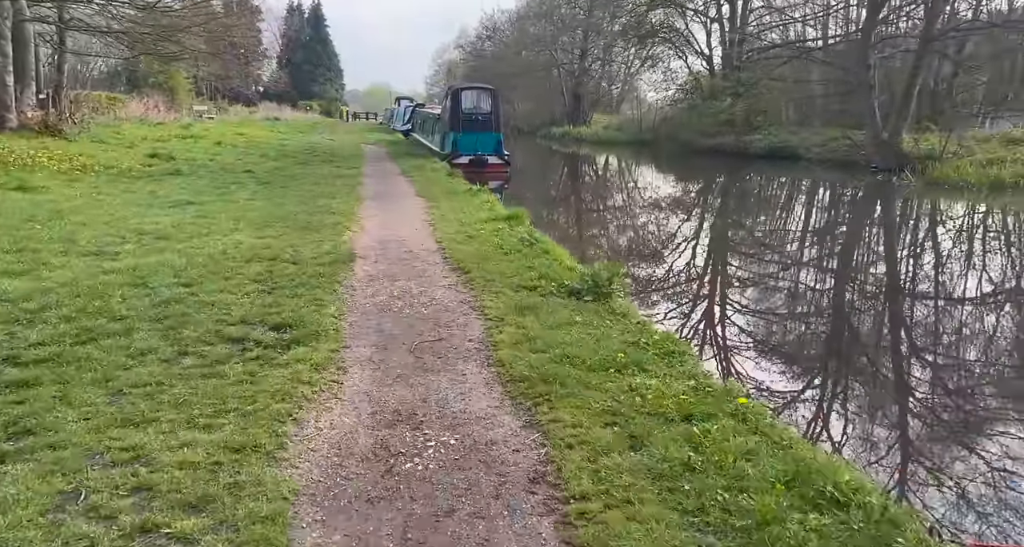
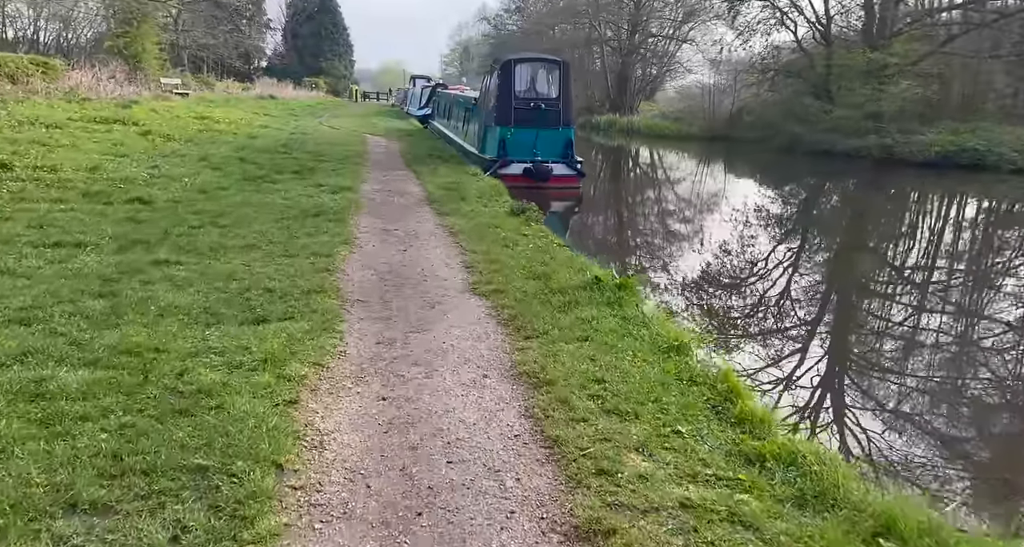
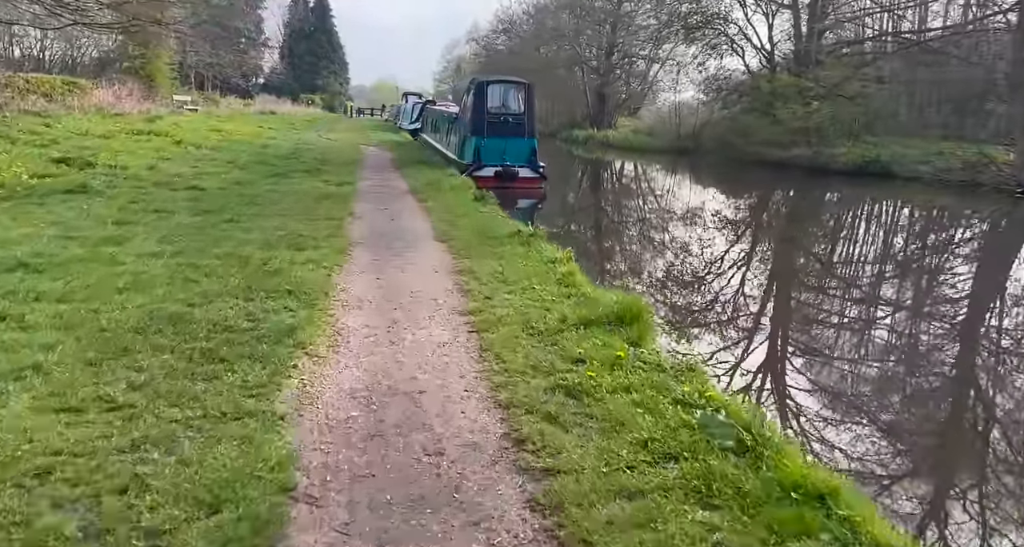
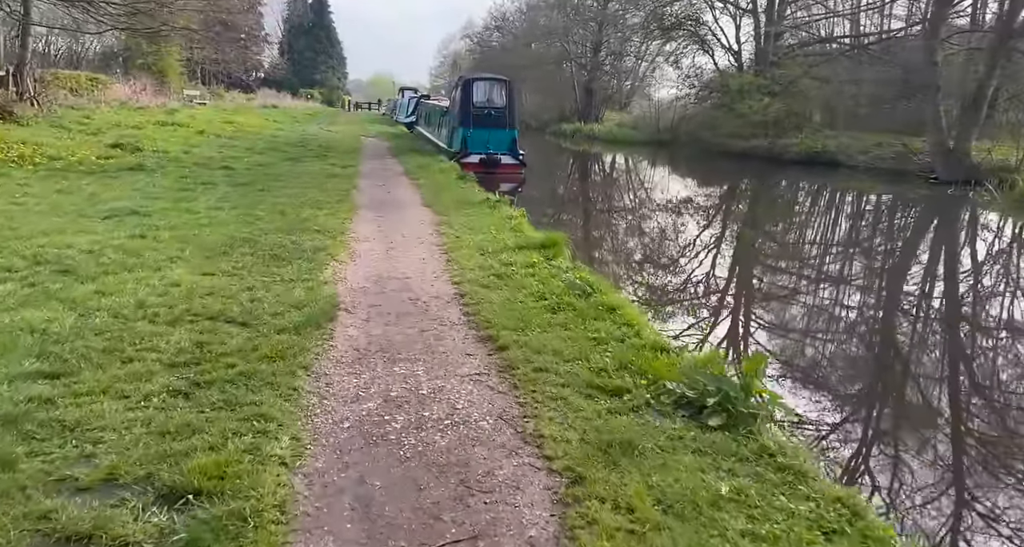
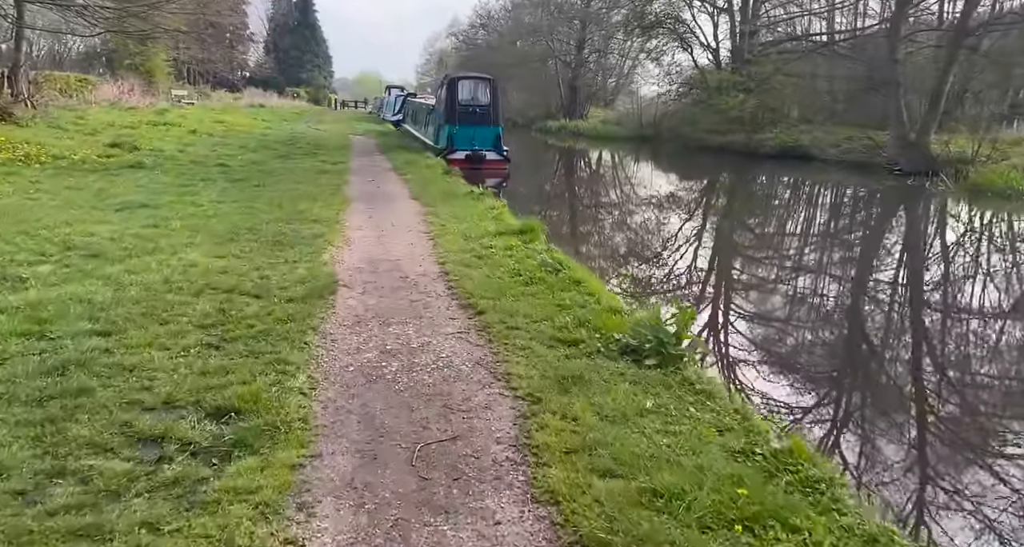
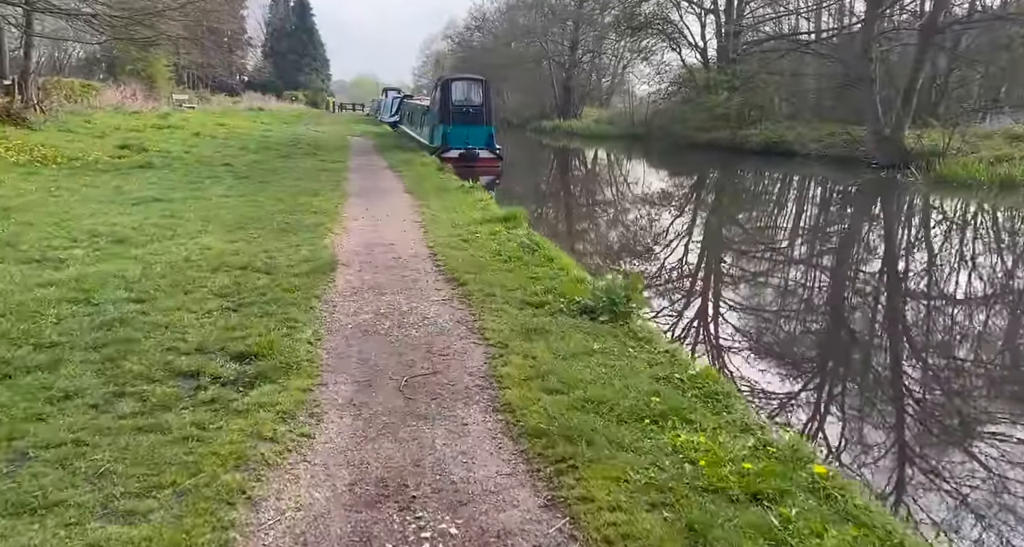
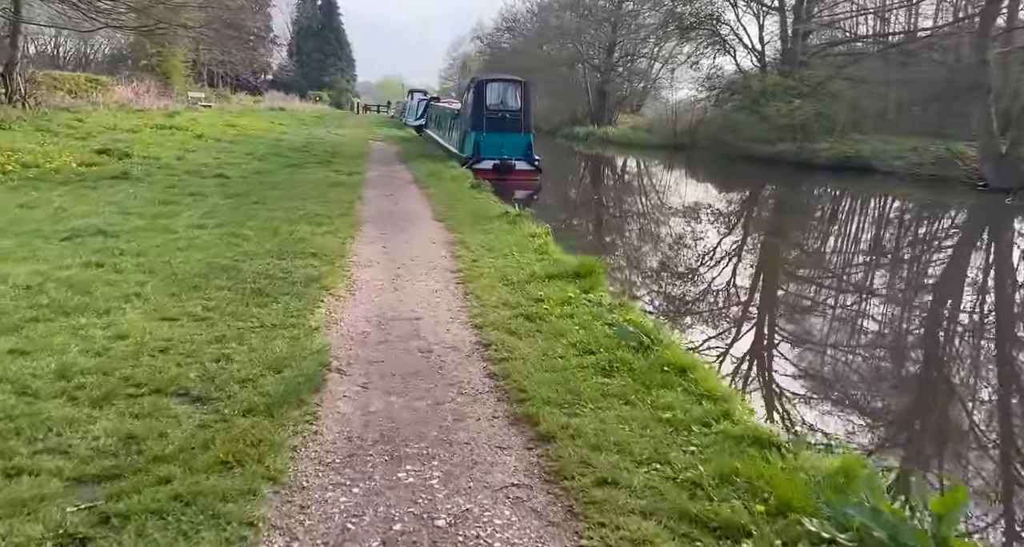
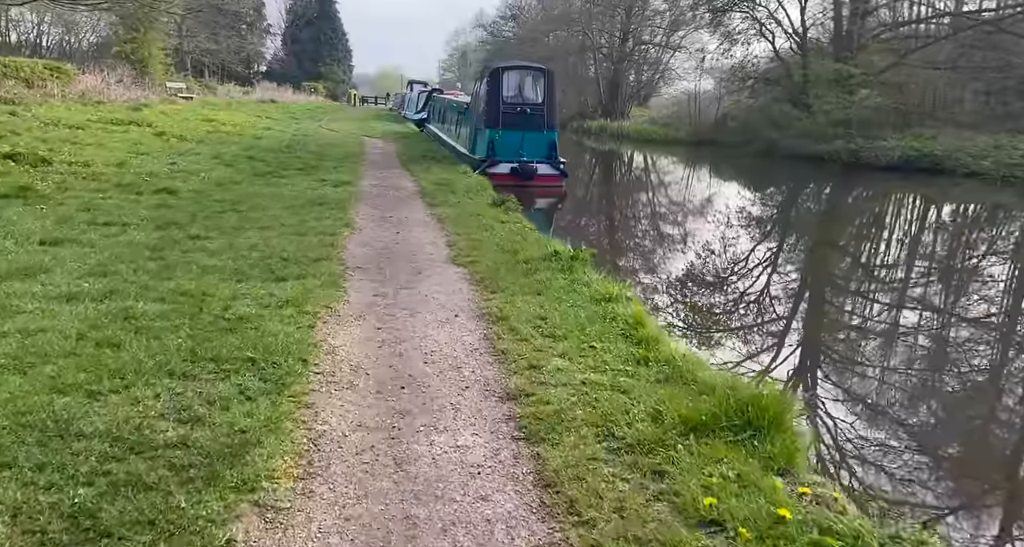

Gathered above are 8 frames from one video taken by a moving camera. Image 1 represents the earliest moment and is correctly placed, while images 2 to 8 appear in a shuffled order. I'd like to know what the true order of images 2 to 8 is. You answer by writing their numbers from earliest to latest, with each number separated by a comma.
6, 5, 4, 7, 3, 8, 2
